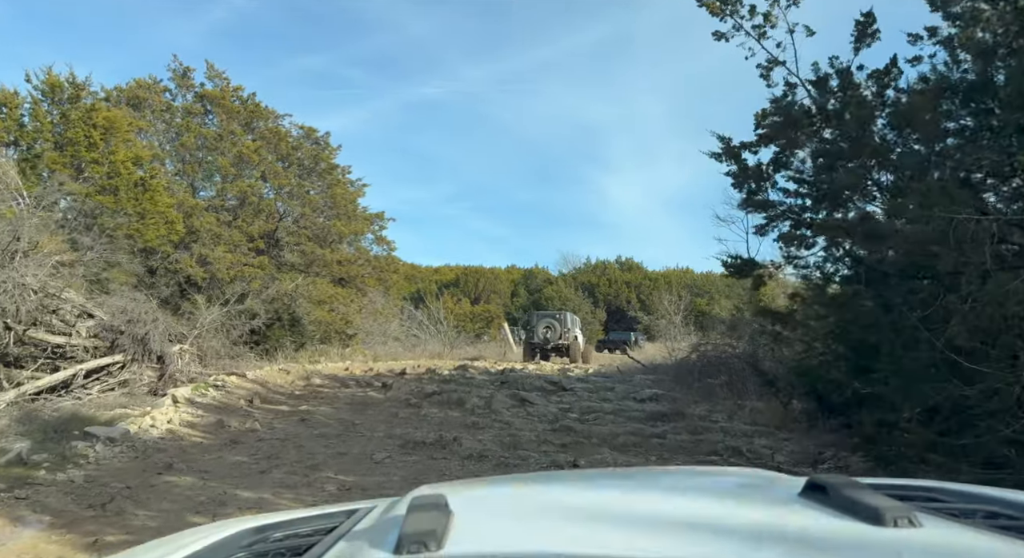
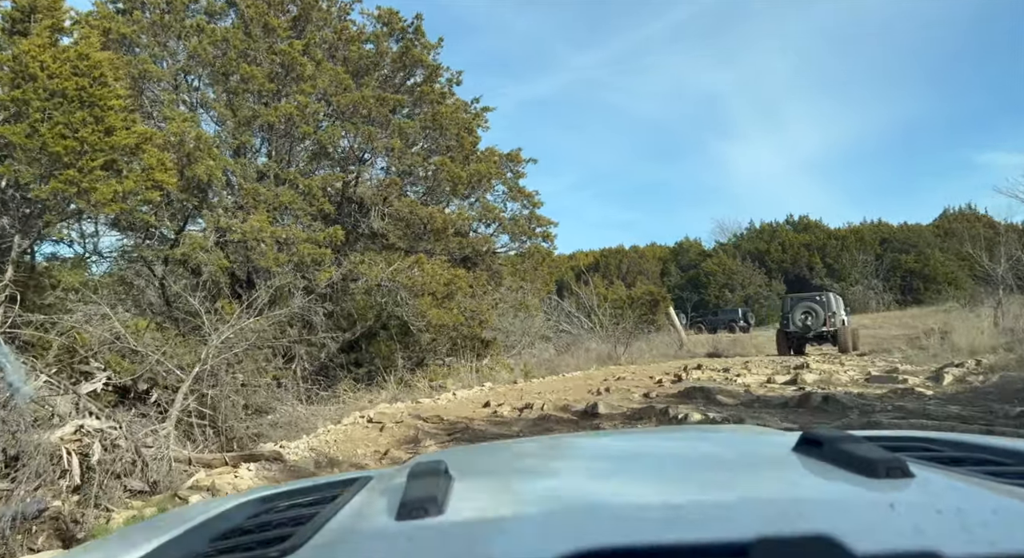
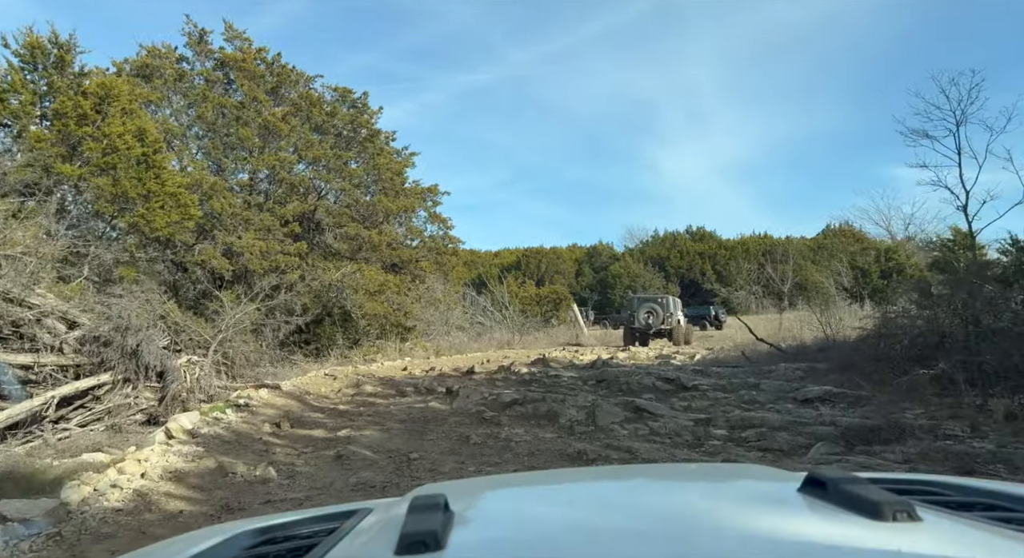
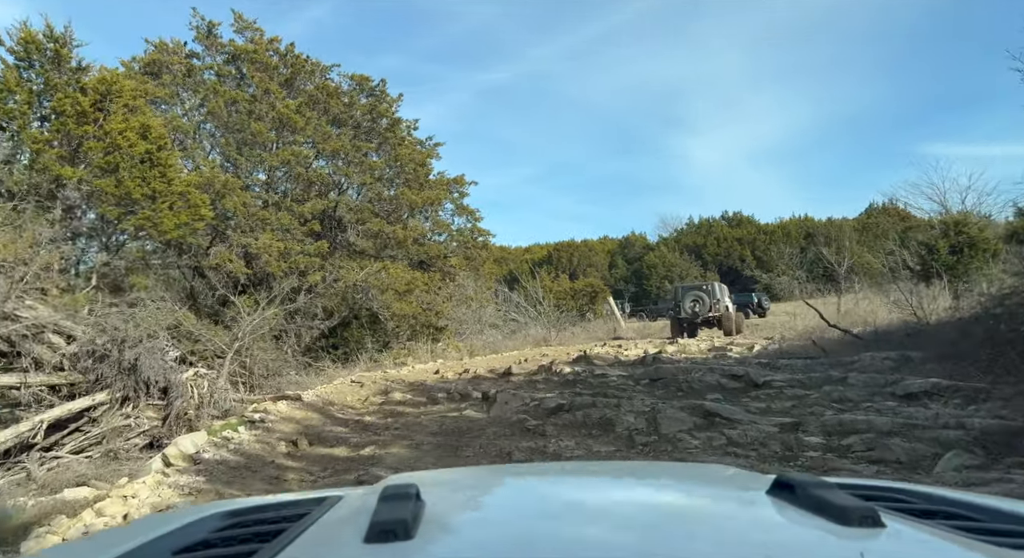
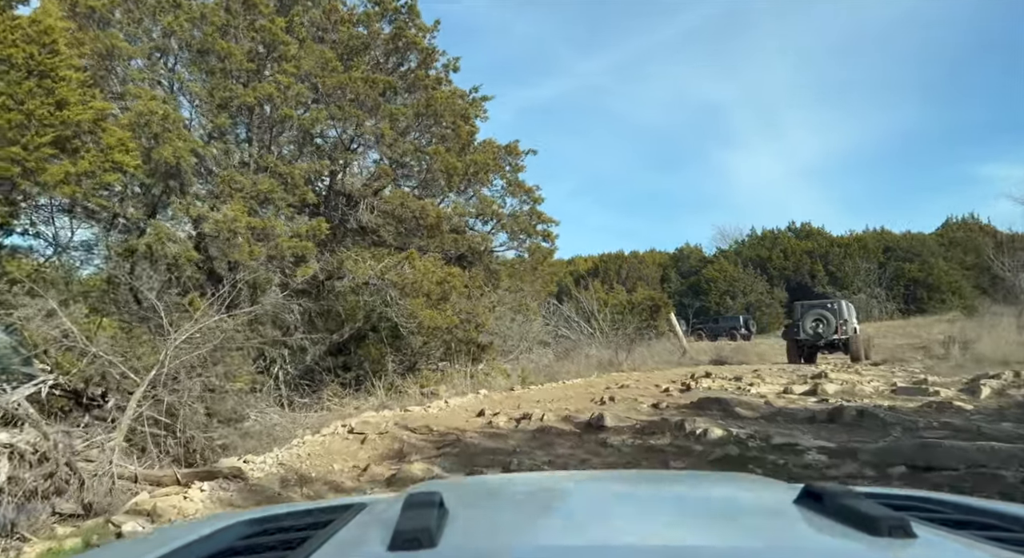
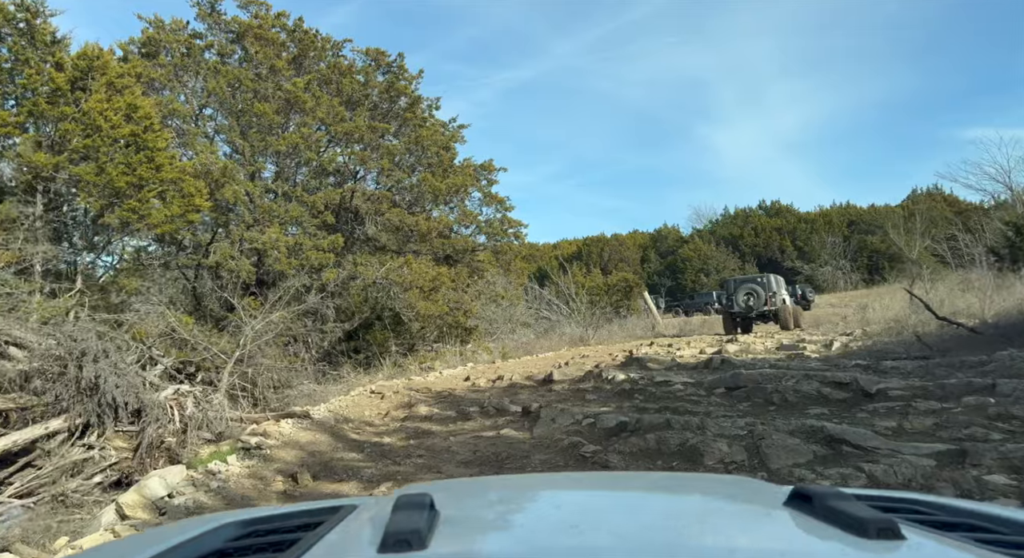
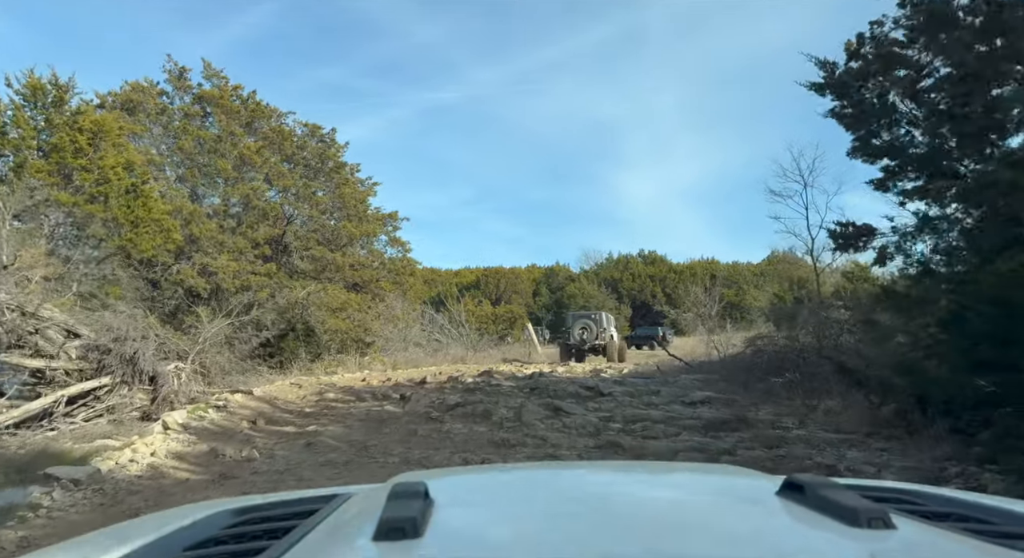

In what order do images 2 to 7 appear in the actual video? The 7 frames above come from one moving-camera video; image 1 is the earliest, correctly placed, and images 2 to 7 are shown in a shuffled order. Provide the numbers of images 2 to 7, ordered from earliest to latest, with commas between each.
7, 3, 4, 6, 2, 5
